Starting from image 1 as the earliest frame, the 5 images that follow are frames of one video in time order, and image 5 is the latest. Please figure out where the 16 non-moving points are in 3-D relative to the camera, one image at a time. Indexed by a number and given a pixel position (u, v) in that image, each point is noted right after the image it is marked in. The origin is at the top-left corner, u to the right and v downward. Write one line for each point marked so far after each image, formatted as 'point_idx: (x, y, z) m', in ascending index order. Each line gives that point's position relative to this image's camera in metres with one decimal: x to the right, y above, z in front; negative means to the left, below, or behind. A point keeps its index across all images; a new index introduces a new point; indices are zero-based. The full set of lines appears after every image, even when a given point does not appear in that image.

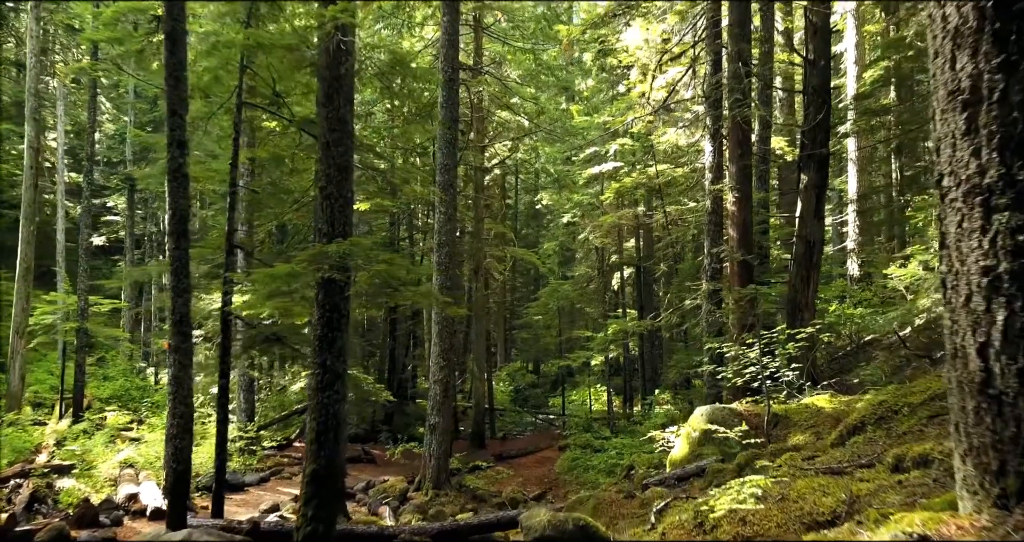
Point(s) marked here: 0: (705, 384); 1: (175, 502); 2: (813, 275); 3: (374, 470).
0: (+2.8, -1.6, +10.5) m
1: (-3.1, -2.1, +6.6) m
2: (+4.2, -0.1, +9.9) m
3: (-2.6, -3.8, +13.5) m
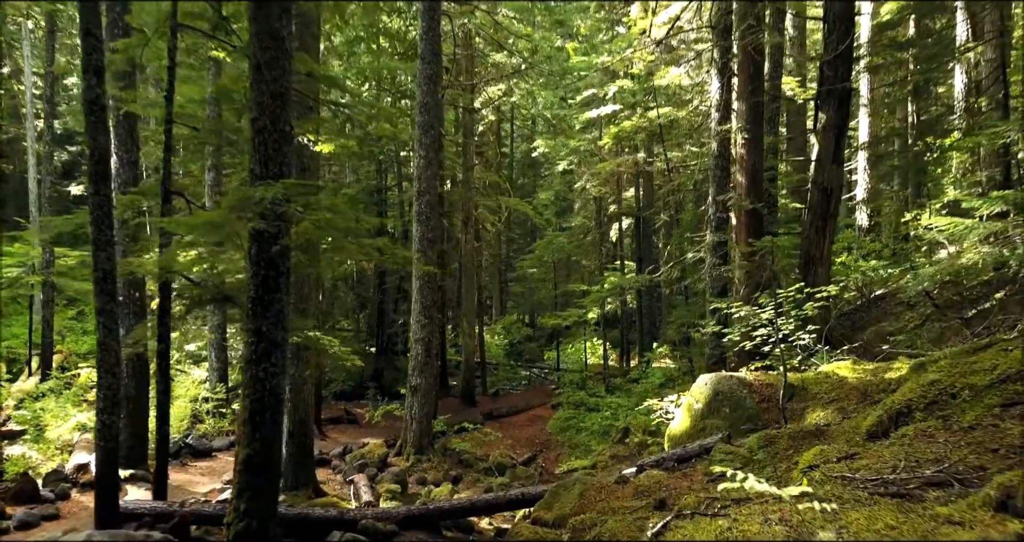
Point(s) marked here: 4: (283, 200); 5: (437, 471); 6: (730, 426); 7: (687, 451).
0: (+2.6, -1.0, +9.6) m
1: (-3.3, -1.7, +5.8) m
2: (+4.0, +0.6, +9.0) m
3: (-2.8, -2.9, +12.8) m
4: (-1.5, +0.5, +4.7) m
5: (-1.1, -3.0, +10.7) m
6: (+1.8, -1.3, +5.9) m
7: (+1.4, -1.4, +5.6) m
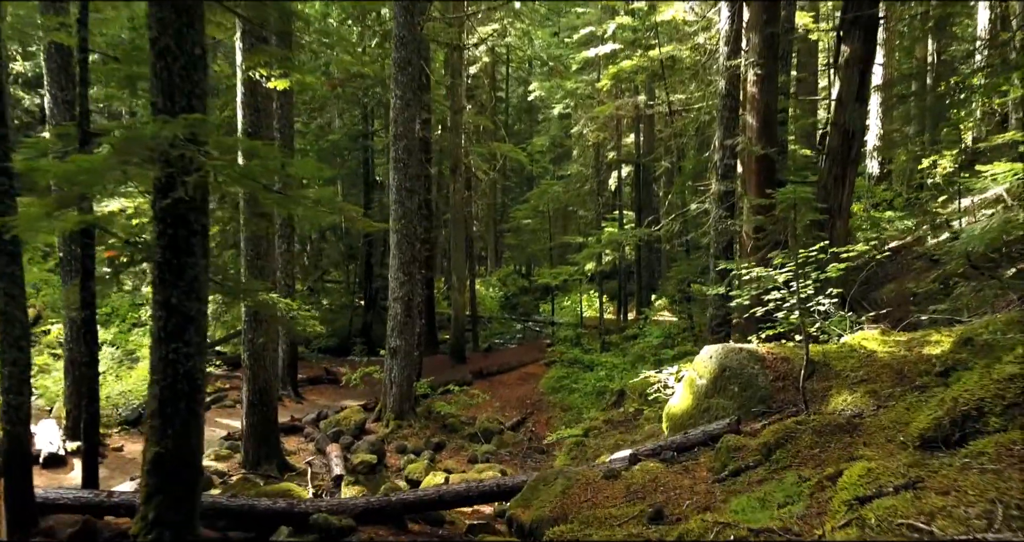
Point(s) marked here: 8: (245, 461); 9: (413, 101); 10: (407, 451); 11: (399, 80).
0: (+2.4, -0.4, +8.8) m
1: (-3.5, -1.4, +5.0) m
2: (+3.8, +1.1, +8.0) m
3: (-3.0, -2.1, +12.1) m
4: (-1.7, +0.7, +3.8) m
5: (-1.3, -2.3, +10.0) m
6: (+1.6, -1.0, +5.1) m
7: (+1.2, -1.1, +4.8) m
8: (-2.8, -2.0, +7.7) m
9: (-1.4, +2.4, +10.3) m
10: (-1.4, -2.4, +9.4) m
11: (-1.6, +2.7, +10.1) m
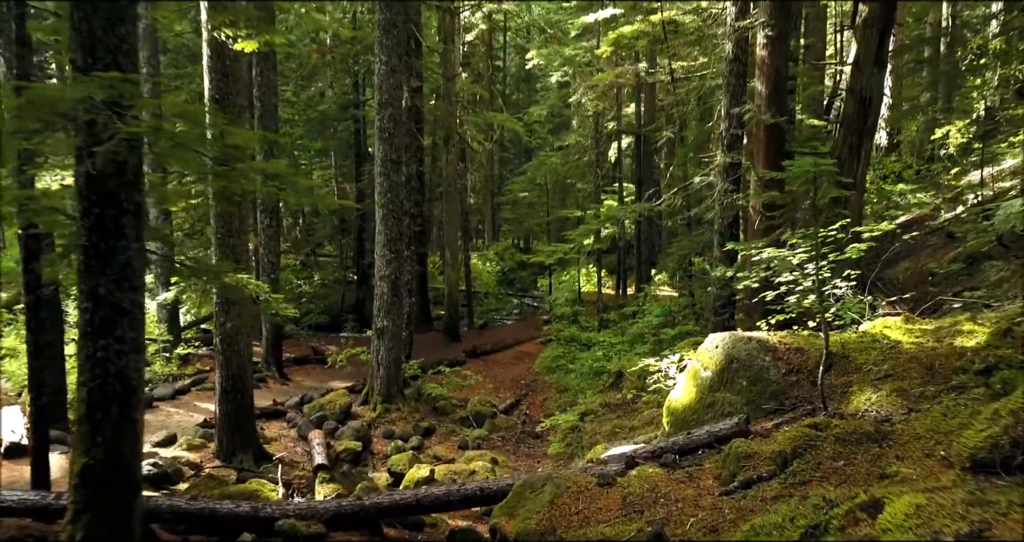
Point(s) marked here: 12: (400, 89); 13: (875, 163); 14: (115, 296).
0: (+2.3, -0.1, +8.3) m
1: (-3.6, -1.3, +4.6) m
2: (+3.7, +1.3, +7.5) m
3: (-3.1, -1.7, +11.7) m
4: (-1.8, +0.7, +3.2) m
5: (-1.4, -2.0, +9.6) m
6: (+1.5, -0.8, +4.6) m
7: (+1.1, -1.0, +4.3) m
8: (-2.9, -1.8, +7.2) m
9: (-1.5, +2.7, +9.7) m
10: (-1.5, -2.1, +9.0) m
11: (-1.7, +3.0, +9.4) m
12: (-1.5, +2.4, +9.6) m
13: (+6.7, +2.0, +13.3) m
14: (-1.9, -0.1, +3.4) m
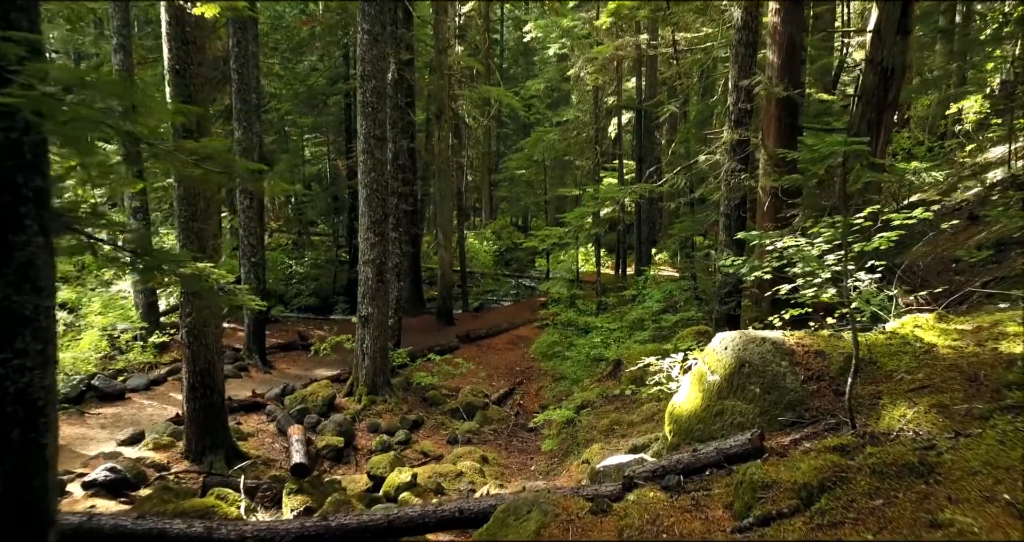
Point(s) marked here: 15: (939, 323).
0: (+2.2, 0.0, +7.7) m
1: (-3.7, -1.3, +4.1) m
2: (+3.6, +1.5, +6.9) m
3: (-3.2, -1.4, +11.2) m
4: (-1.9, +0.7, +2.7) m
5: (-1.5, -1.8, +9.1) m
6: (+1.4, -0.8, +4.1) m
7: (+1.0, -1.0, +3.8) m
8: (-3.0, -1.7, +6.7) m
9: (-1.6, +2.9, +9.0) m
10: (-1.6, -1.9, +8.5) m
11: (-1.8, +3.2, +8.8) m
12: (-1.6, +2.6, +9.0) m
13: (+6.6, +2.3, +12.7) m
14: (-2.0, -0.1, +2.9) m
15: (+2.6, -0.3, +4.4) m
